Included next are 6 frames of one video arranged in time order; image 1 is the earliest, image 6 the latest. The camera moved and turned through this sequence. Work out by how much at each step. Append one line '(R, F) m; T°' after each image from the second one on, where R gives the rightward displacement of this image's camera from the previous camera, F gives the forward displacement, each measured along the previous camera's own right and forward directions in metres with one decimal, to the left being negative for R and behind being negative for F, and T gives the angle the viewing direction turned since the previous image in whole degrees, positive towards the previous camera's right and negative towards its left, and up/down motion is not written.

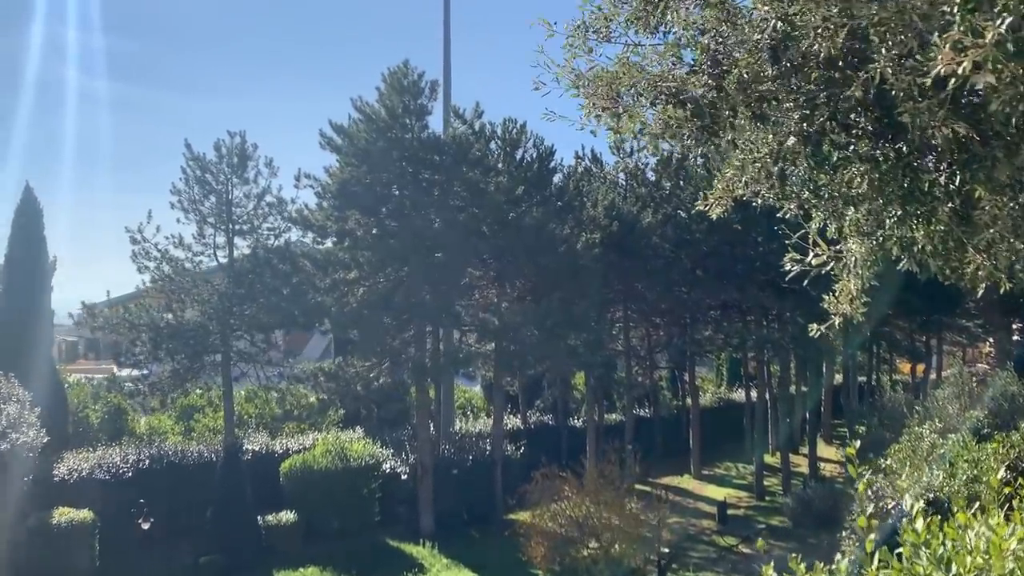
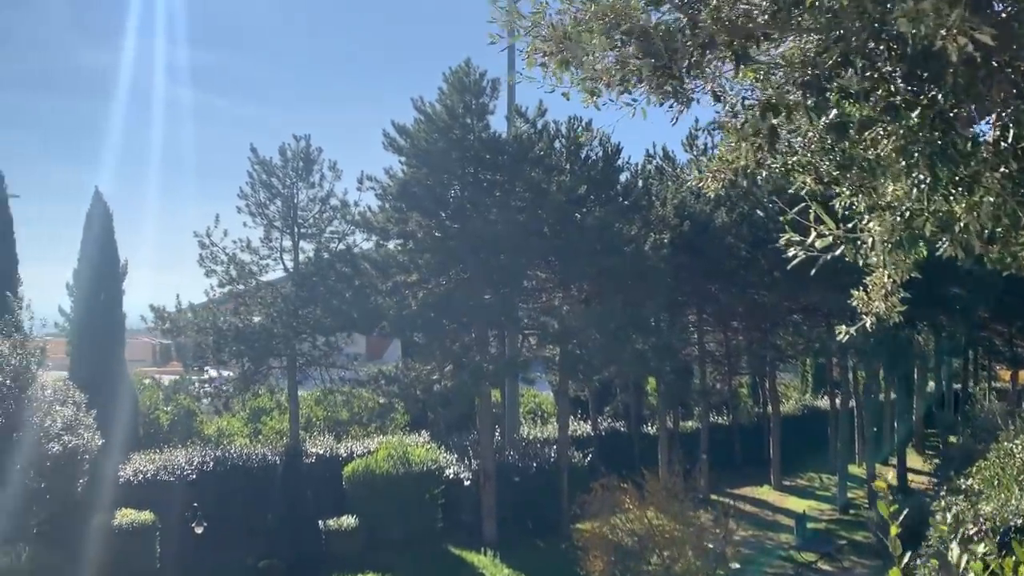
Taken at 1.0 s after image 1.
(+0.3, +0.4) m; -5°
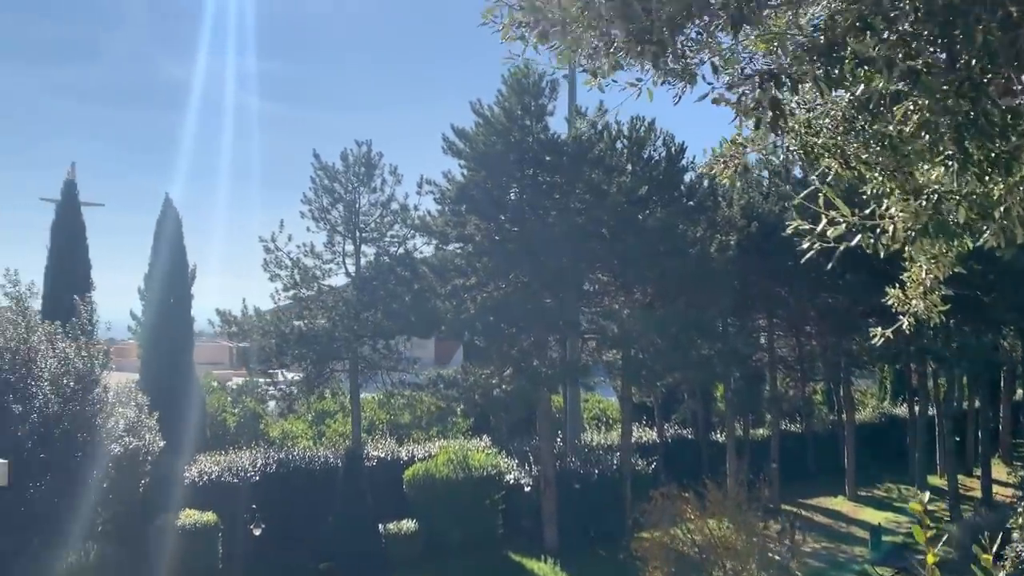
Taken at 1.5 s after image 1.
(+0.1, +0.2) m; -5°
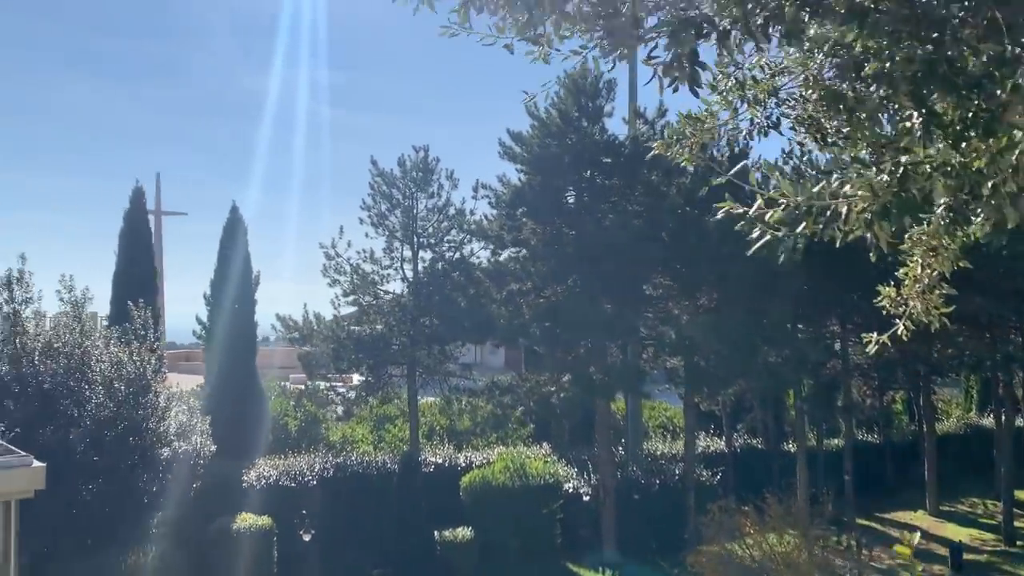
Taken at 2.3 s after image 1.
(+0.2, +0.2) m; -5°
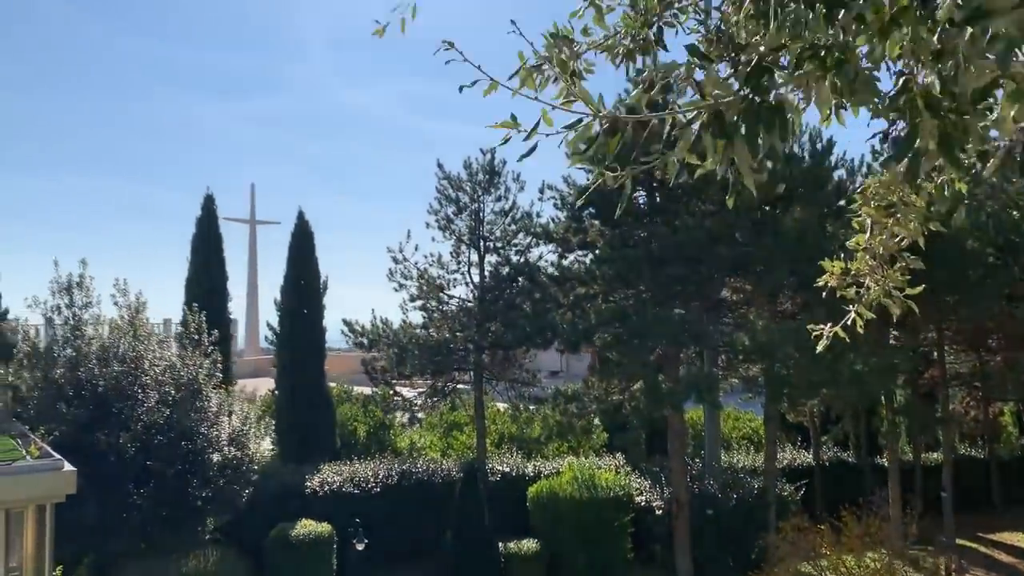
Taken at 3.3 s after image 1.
(+0.3, +0.4) m; -6°
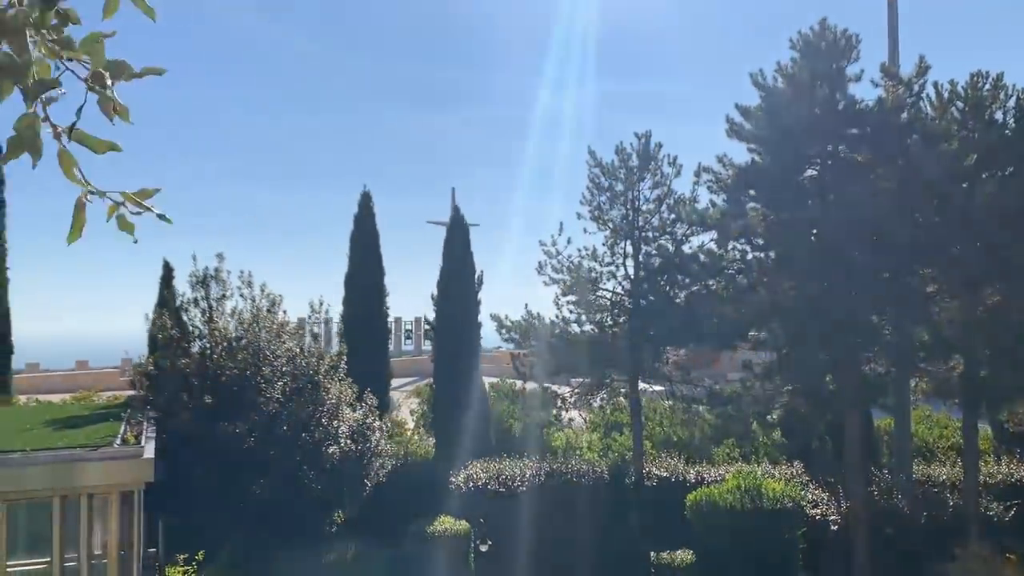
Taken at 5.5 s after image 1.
(+0.7, +0.6) m; -13°
